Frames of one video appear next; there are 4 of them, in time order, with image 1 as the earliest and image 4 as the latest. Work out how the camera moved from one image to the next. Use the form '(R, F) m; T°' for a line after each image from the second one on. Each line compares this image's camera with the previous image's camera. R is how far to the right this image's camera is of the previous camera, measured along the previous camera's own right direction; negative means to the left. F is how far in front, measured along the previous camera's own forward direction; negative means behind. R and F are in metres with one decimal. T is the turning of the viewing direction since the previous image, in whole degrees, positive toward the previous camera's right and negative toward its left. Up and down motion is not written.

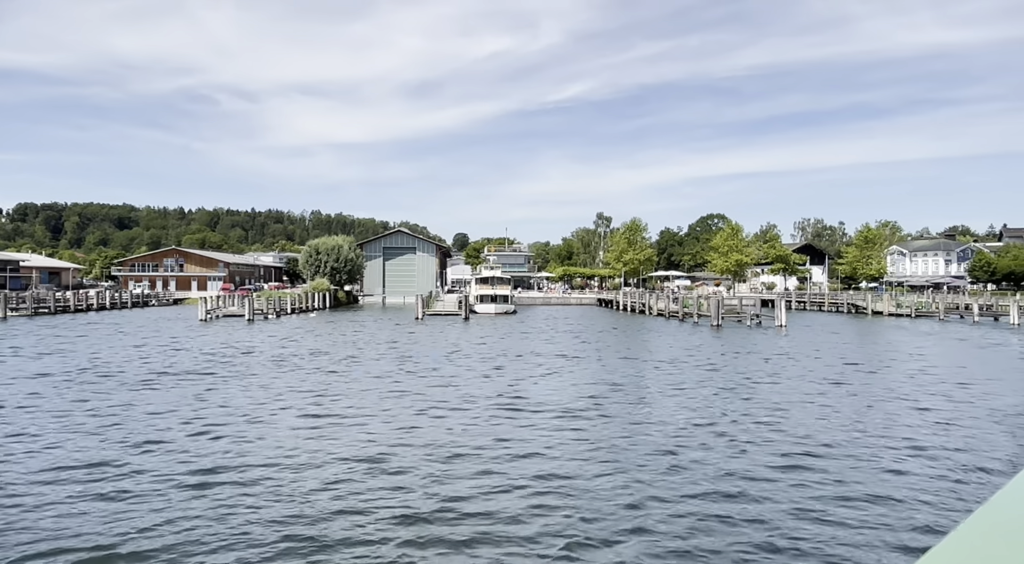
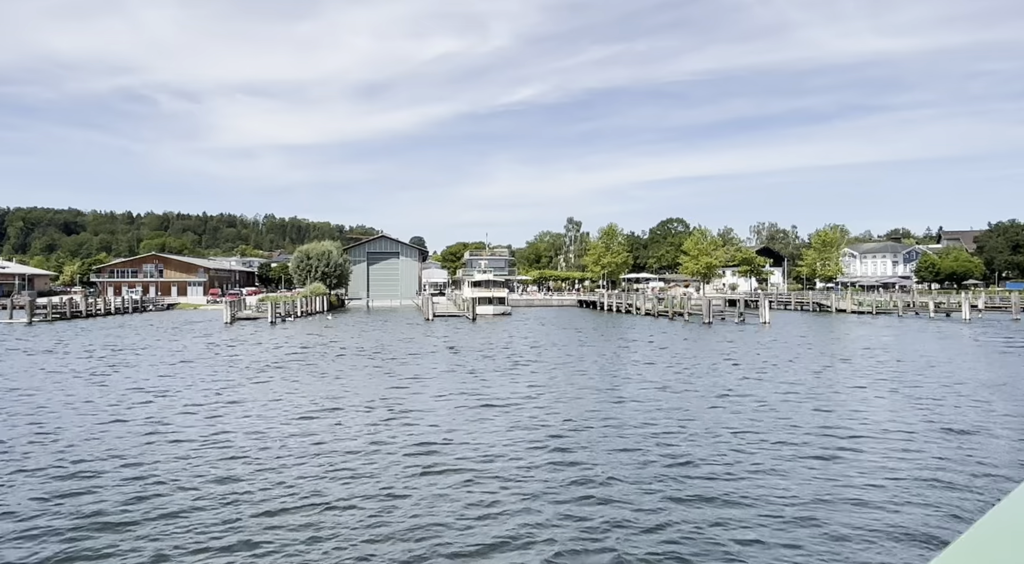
(-2.4, -2.7) m; +4°
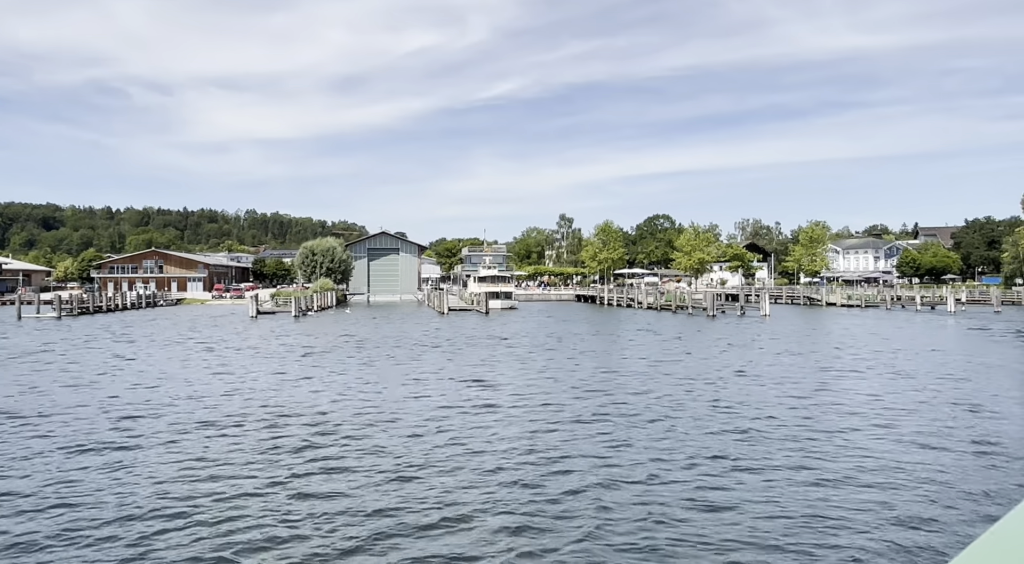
(-1.5, -1.8) m; +1°
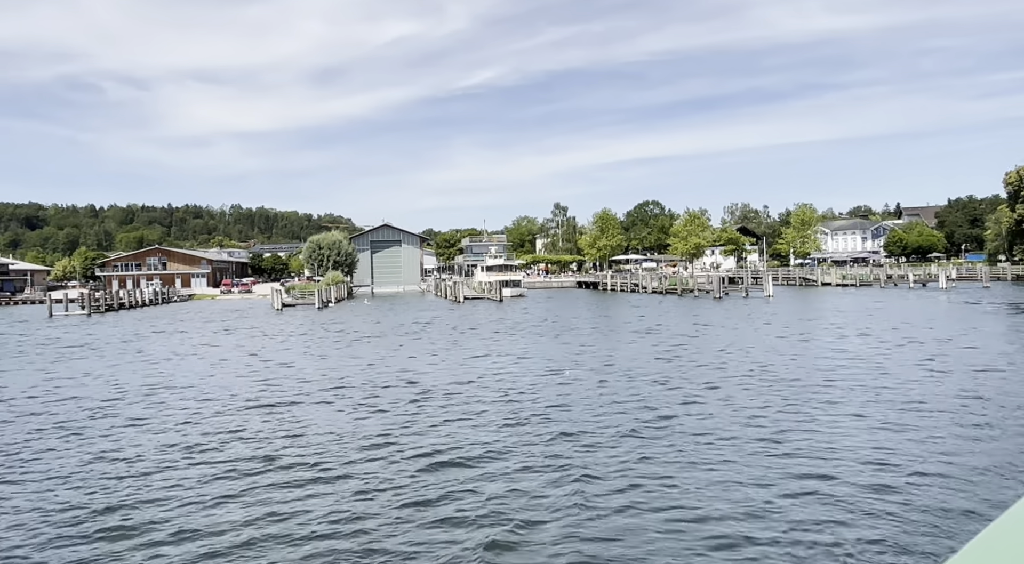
(-1.4, -1.6) m; +1°
